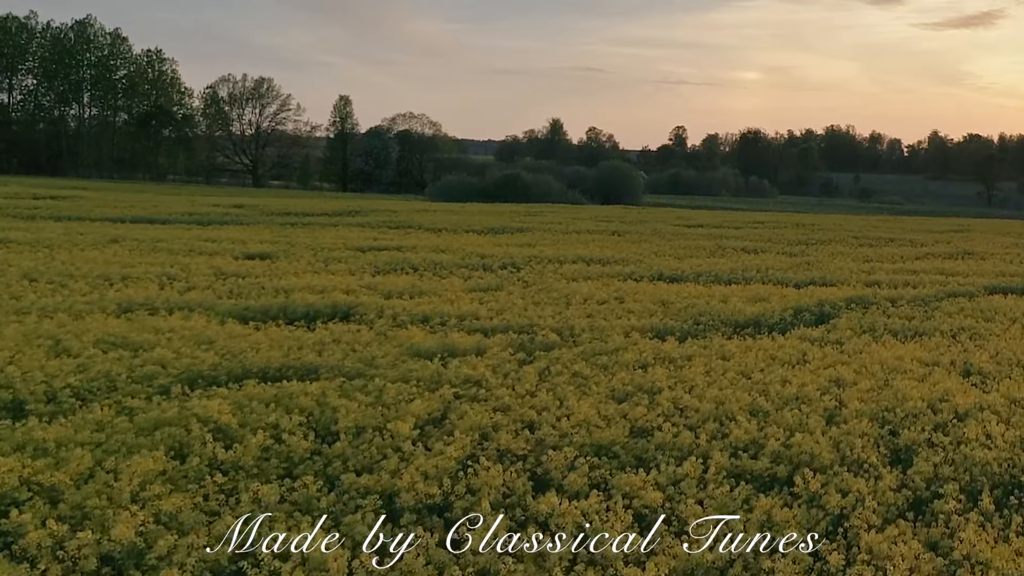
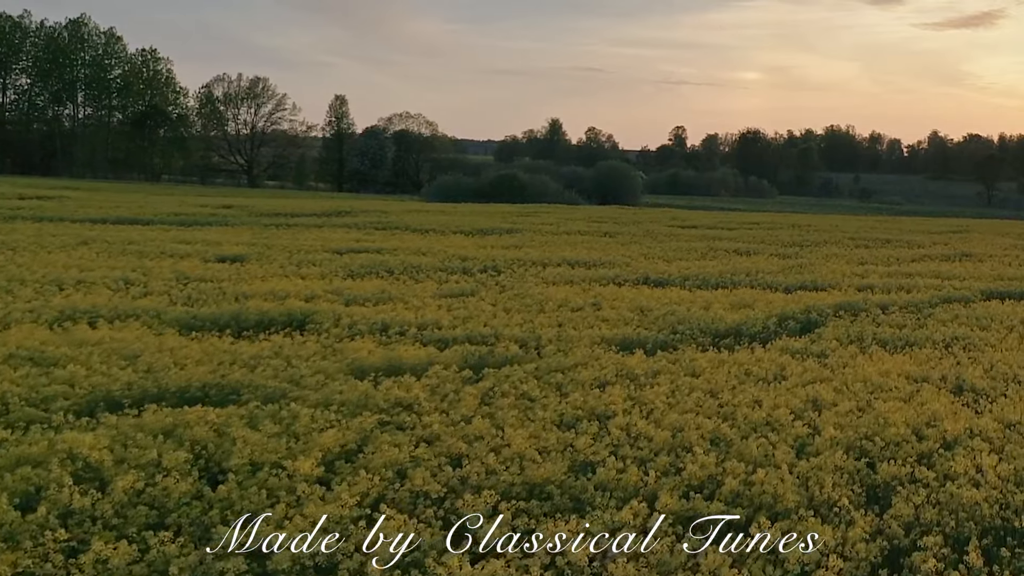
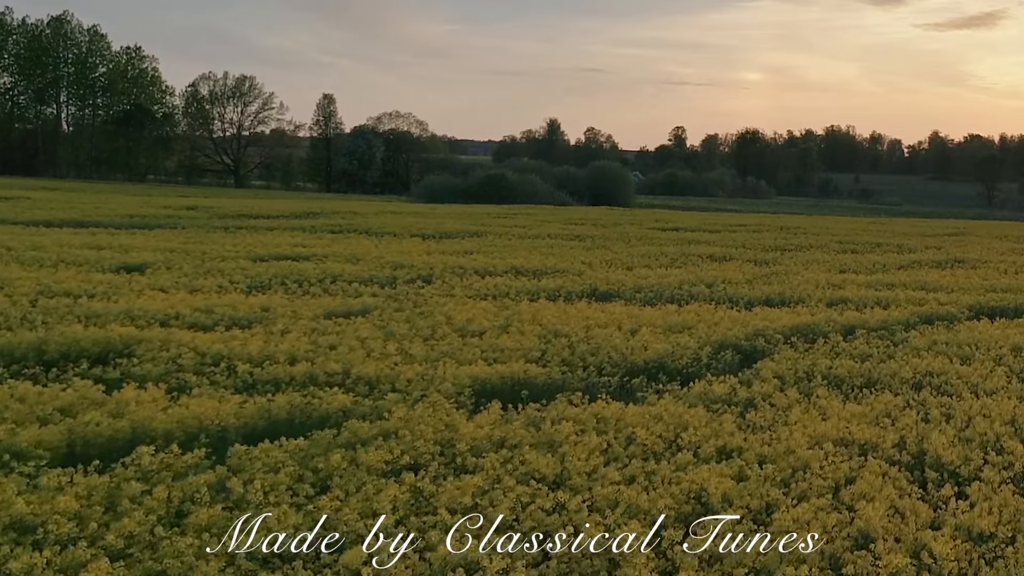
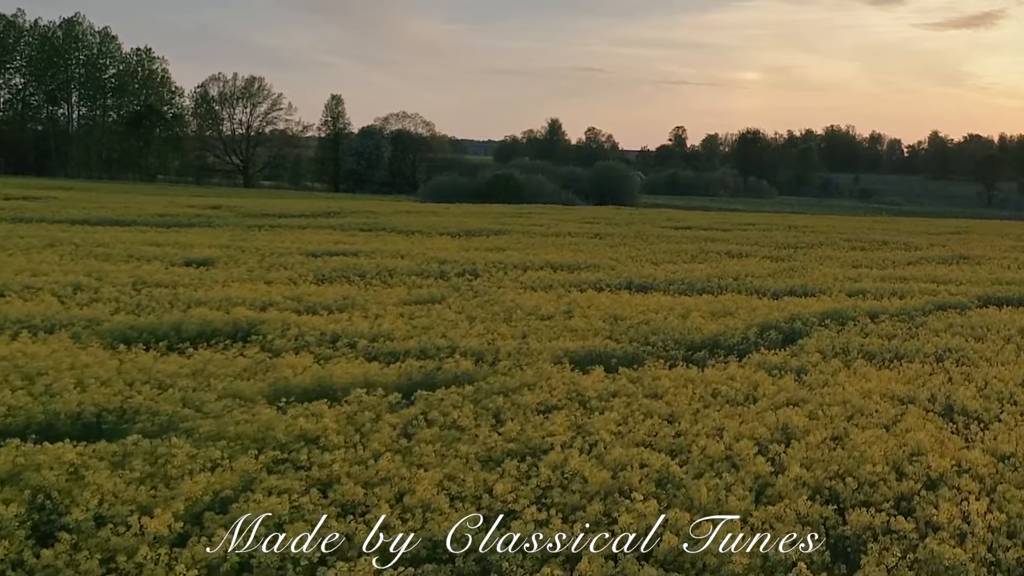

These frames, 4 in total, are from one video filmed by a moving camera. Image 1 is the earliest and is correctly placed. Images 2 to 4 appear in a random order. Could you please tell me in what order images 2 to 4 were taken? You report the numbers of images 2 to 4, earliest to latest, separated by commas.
2, 4, 3
